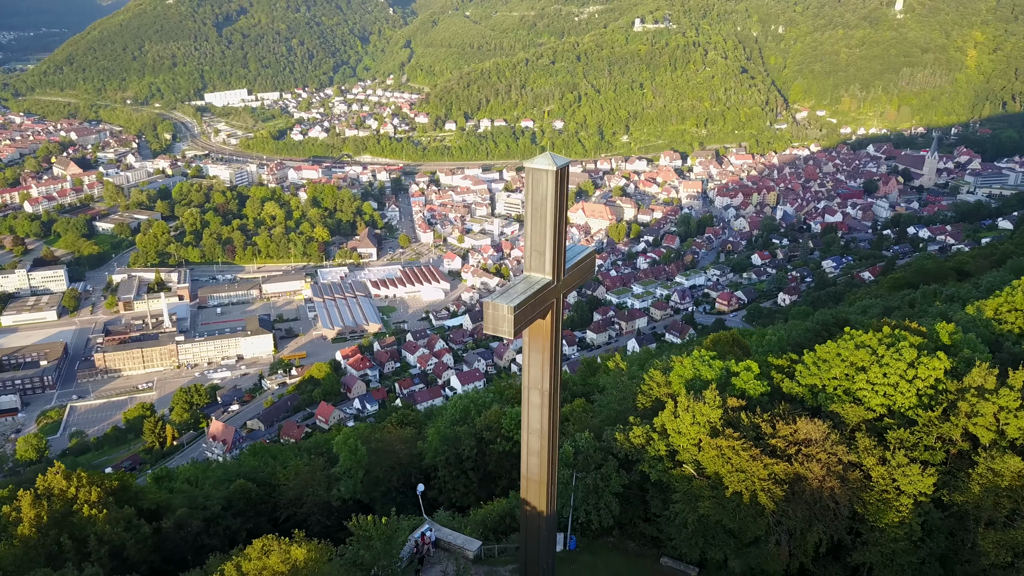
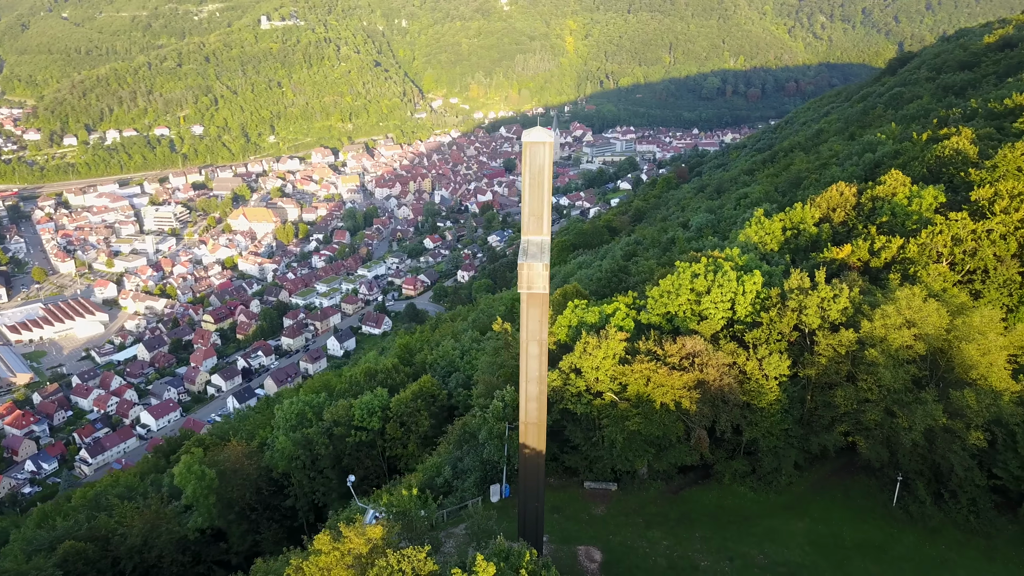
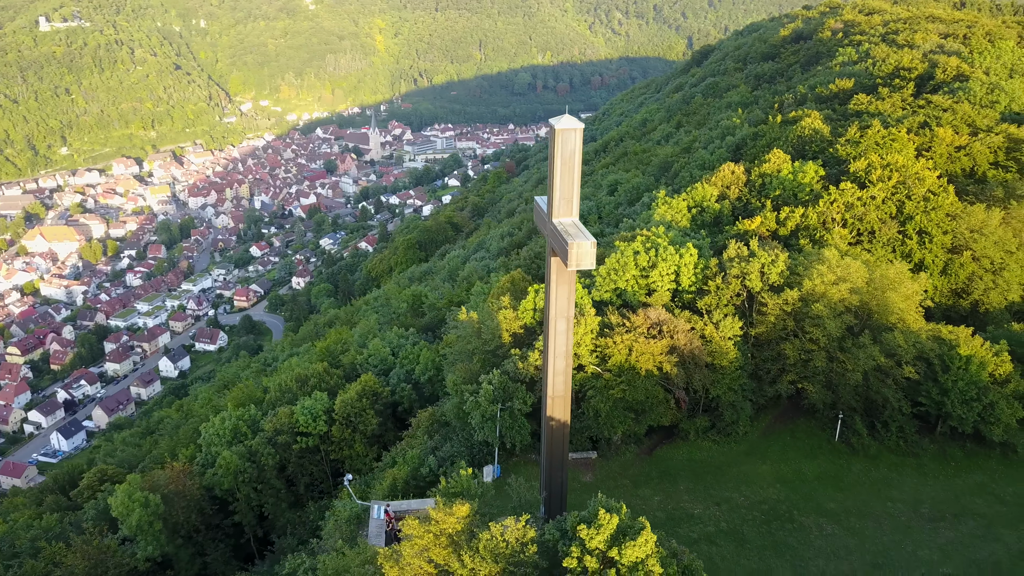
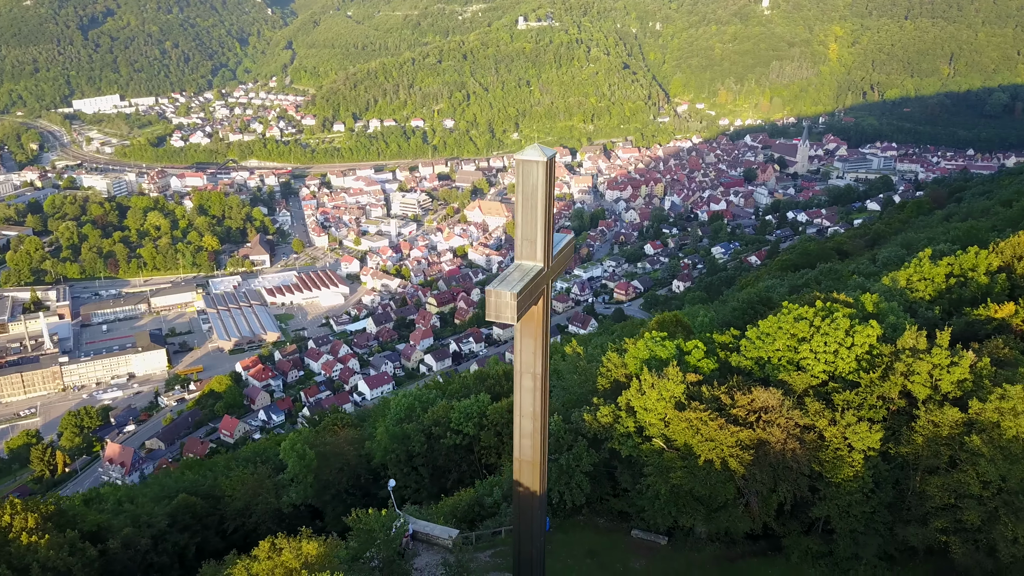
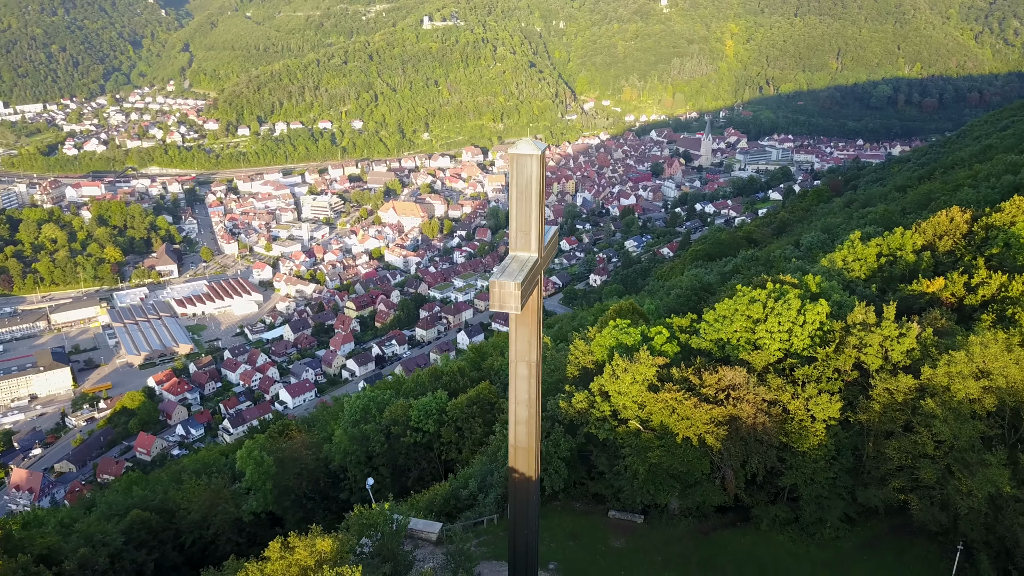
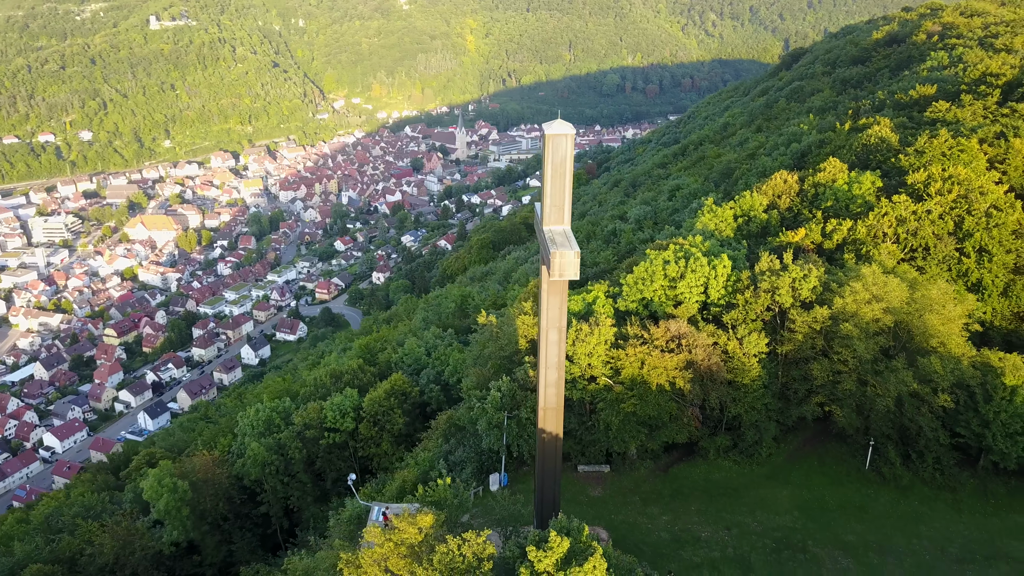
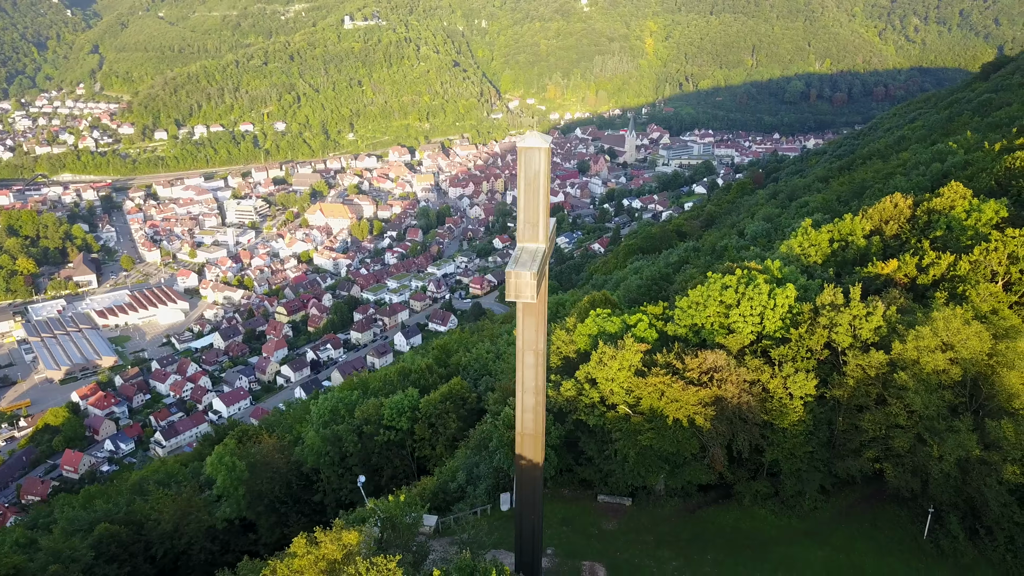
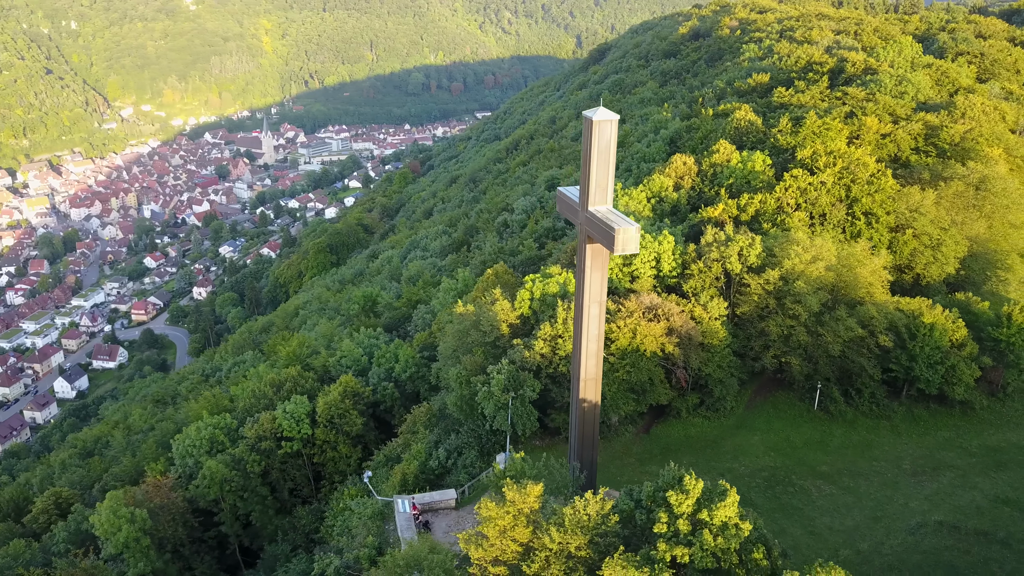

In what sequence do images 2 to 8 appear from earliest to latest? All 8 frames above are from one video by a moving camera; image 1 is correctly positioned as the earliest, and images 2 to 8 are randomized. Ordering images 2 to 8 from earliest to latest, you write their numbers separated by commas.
4, 5, 7, 2, 6, 3, 8
